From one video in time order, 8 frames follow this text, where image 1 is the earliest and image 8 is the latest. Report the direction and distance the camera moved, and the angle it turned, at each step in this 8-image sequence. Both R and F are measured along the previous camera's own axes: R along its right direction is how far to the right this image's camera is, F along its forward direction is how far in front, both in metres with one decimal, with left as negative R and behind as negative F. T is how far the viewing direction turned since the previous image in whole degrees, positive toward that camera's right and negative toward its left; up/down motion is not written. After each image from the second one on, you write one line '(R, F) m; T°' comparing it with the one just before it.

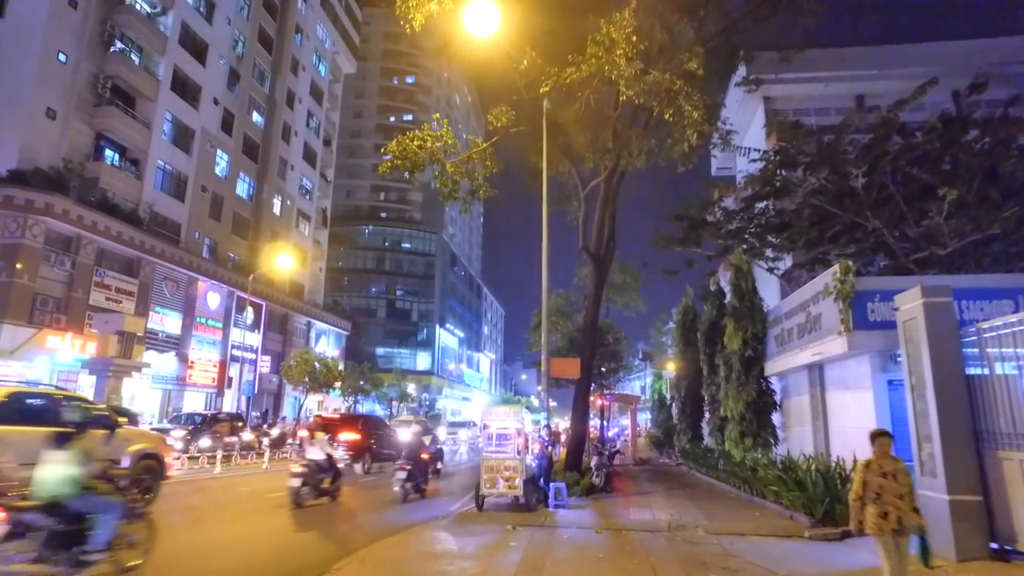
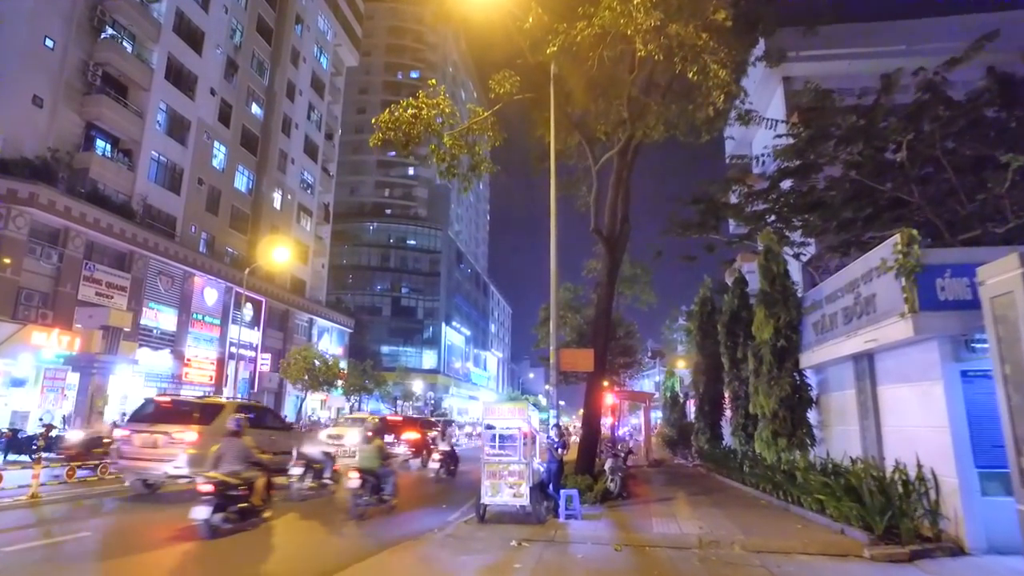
(0.0, +1.4) m; -1°
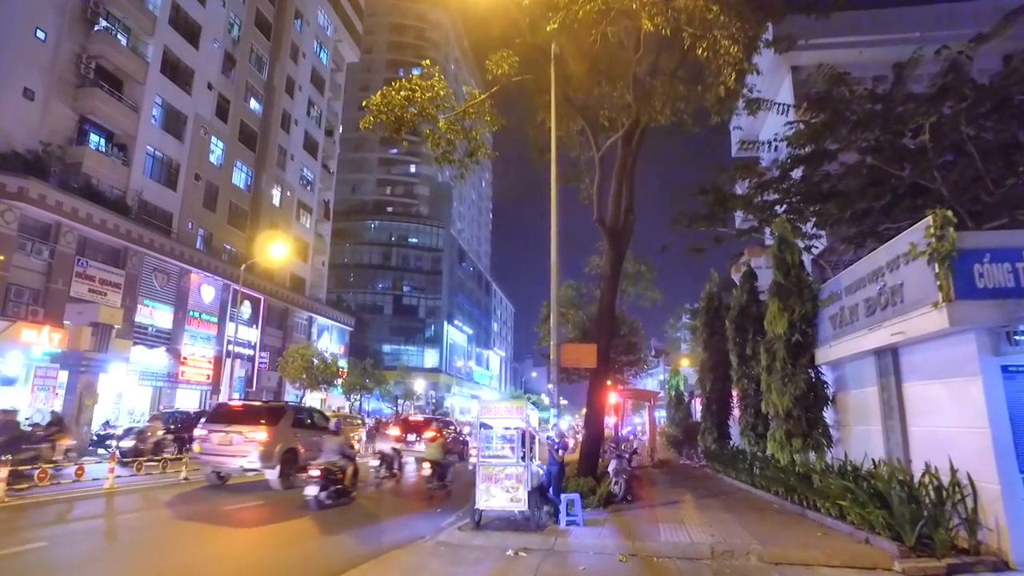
(+0.1, +0.7) m; 0°
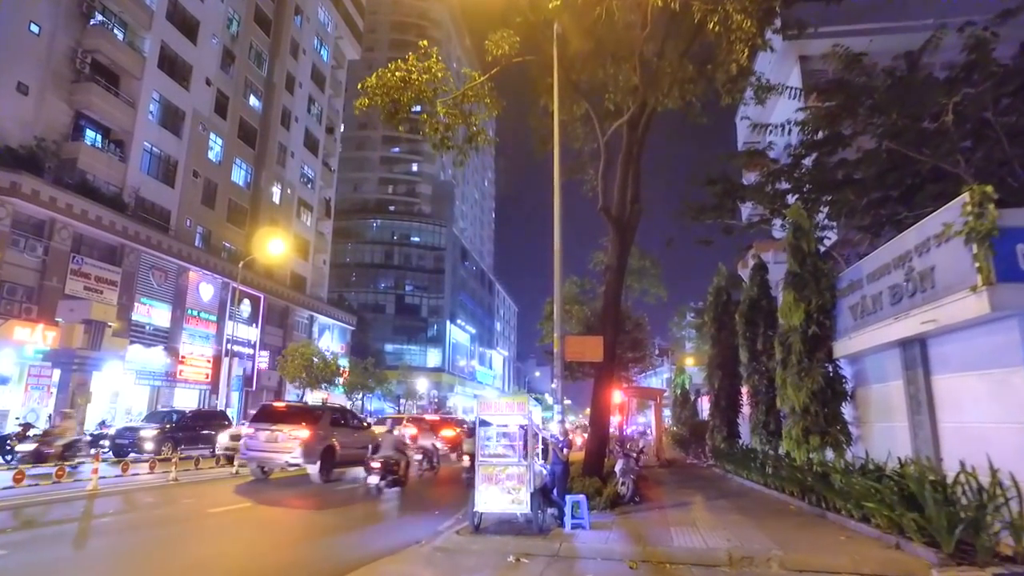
(0.0, +0.6) m; 0°
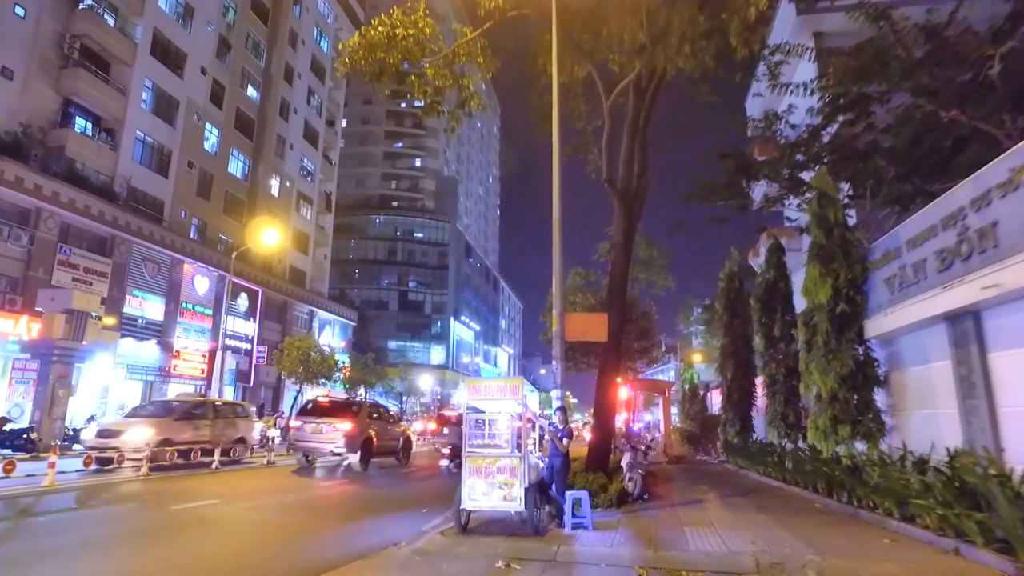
(+0.2, +1.1) m; 0°
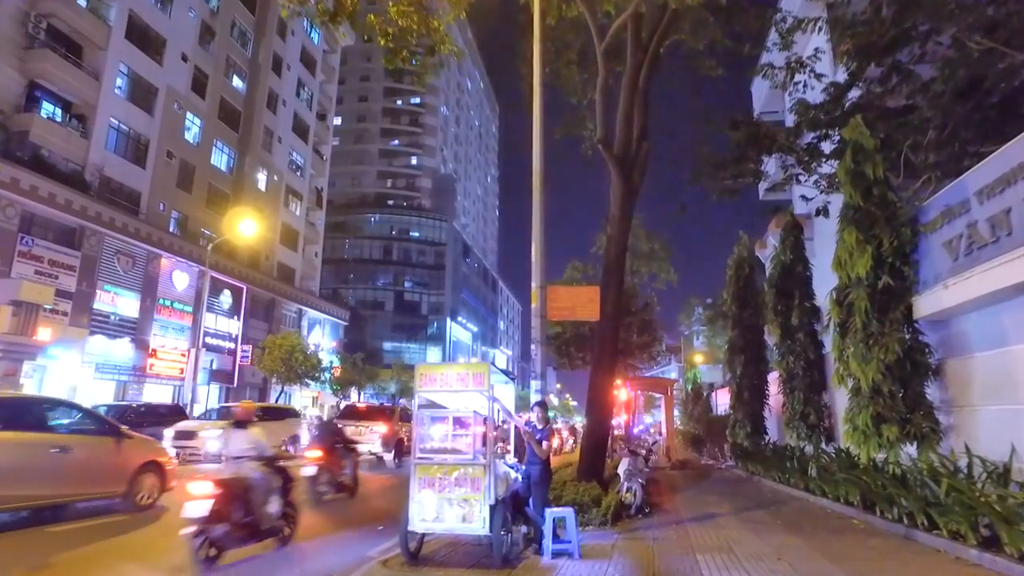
(+0.4, +1.8) m; 0°
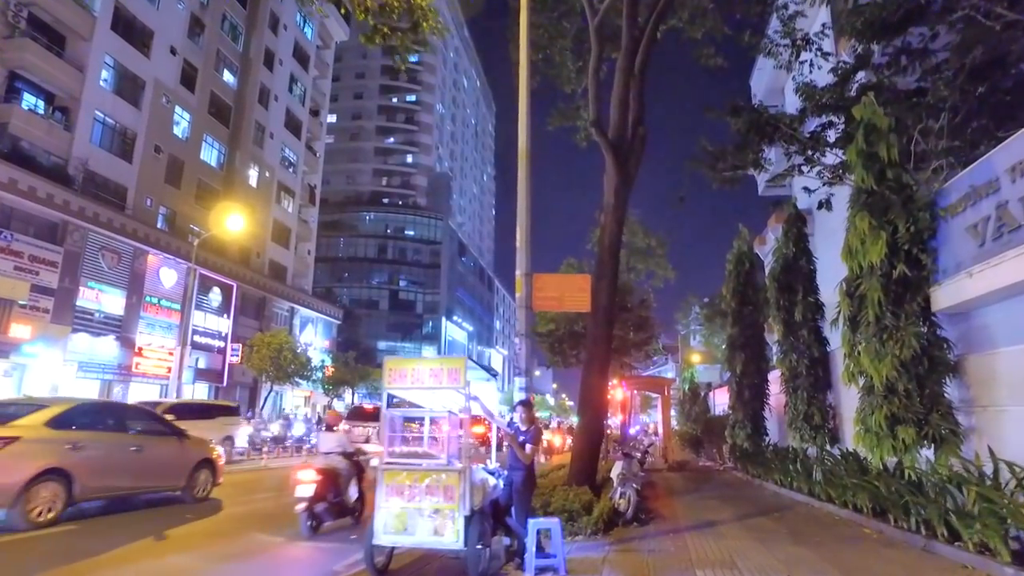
(+0.2, +0.7) m; 0°
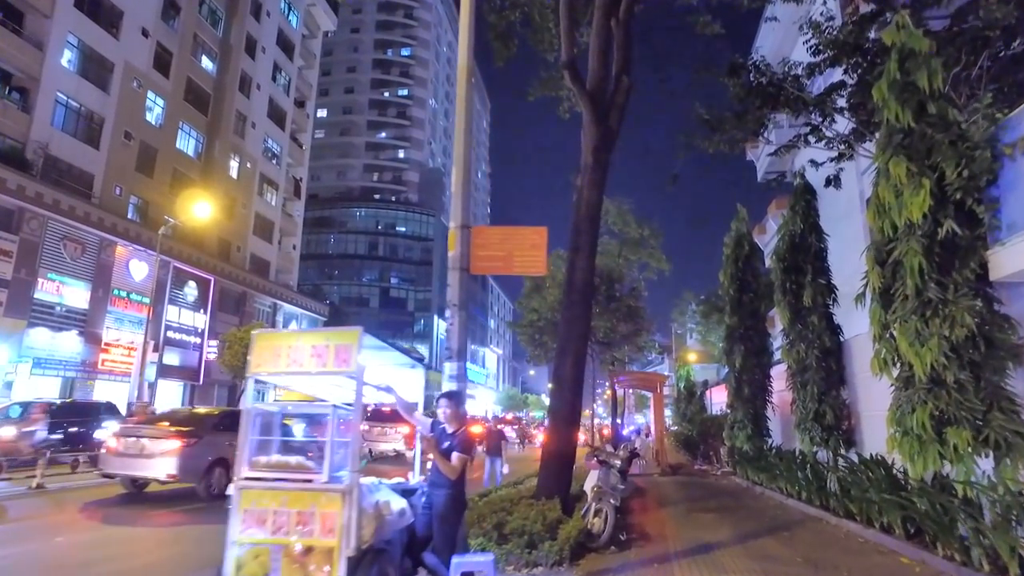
(+0.5, +1.7) m; 0°
